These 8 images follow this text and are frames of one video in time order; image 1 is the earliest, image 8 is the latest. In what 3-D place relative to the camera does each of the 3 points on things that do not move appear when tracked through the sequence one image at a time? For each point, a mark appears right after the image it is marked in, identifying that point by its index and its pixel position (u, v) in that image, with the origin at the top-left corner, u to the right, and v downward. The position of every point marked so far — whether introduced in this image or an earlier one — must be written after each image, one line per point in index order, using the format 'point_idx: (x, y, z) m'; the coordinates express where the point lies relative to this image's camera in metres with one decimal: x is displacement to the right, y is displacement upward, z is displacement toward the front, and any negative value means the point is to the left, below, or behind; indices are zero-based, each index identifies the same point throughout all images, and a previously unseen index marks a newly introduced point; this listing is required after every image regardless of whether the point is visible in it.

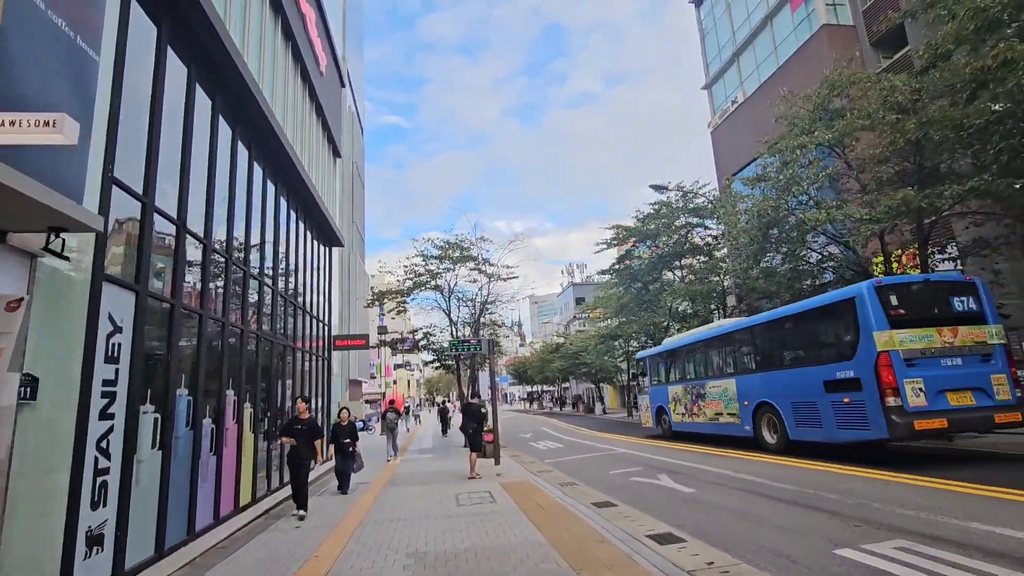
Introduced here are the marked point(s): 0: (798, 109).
0: (+8.7, +5.5, +15.6) m
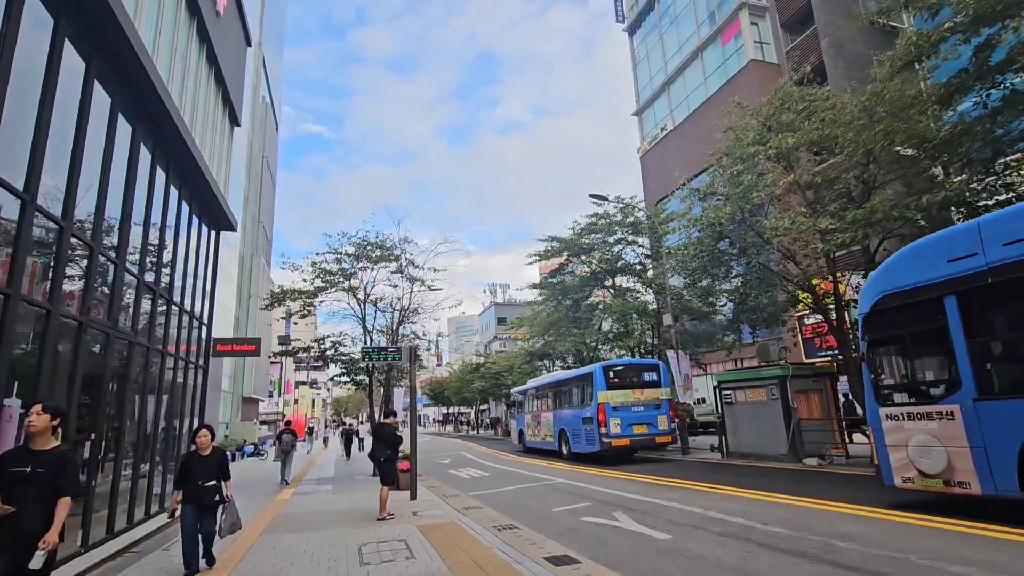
0: (+6.9, +5.0, +15.2) m
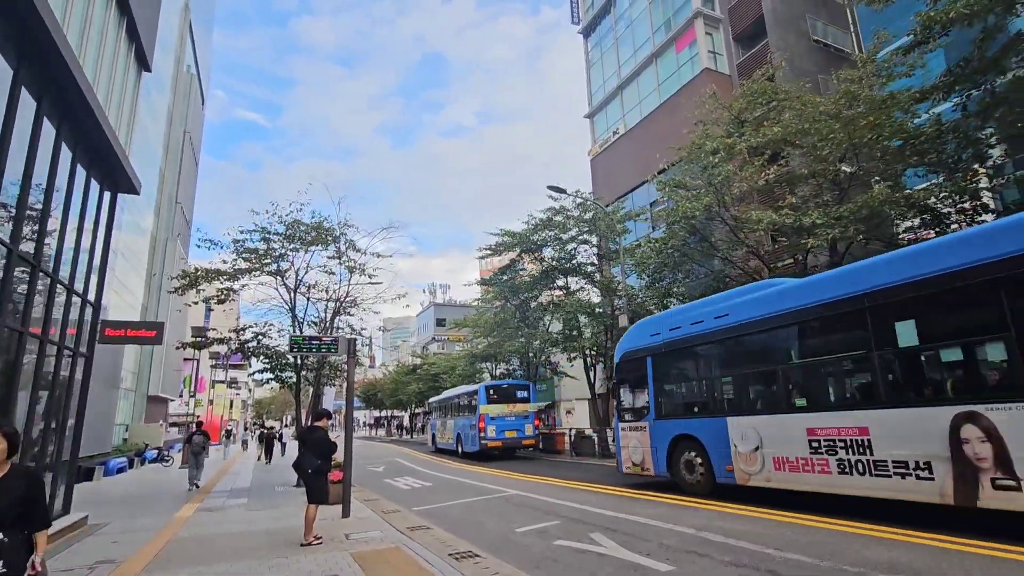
0: (+5.8, +5.0, +14.6) m
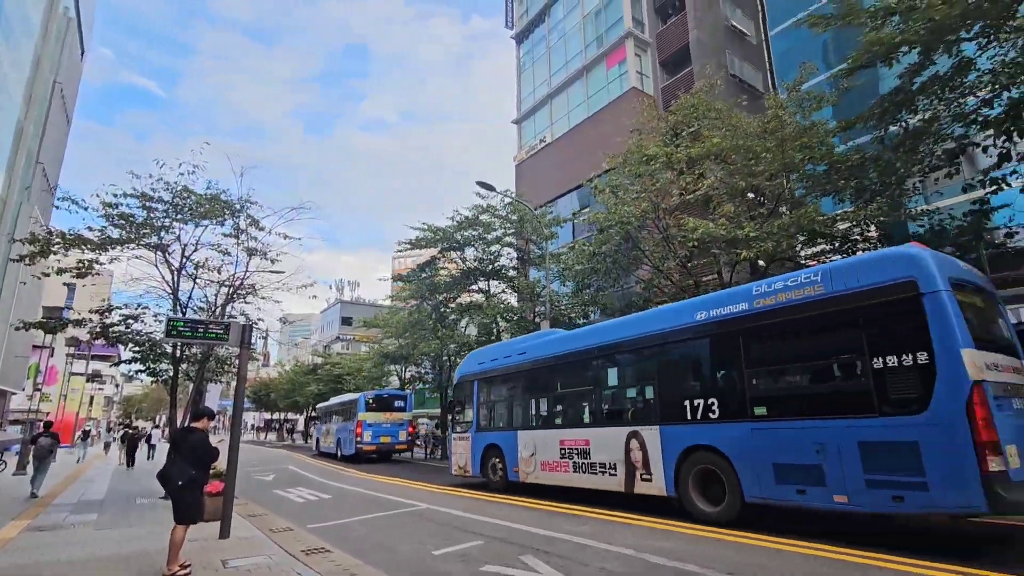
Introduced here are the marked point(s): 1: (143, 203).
0: (+4.0, +4.7, +14.7) m
1: (-9.3, +2.1, +13.0) m
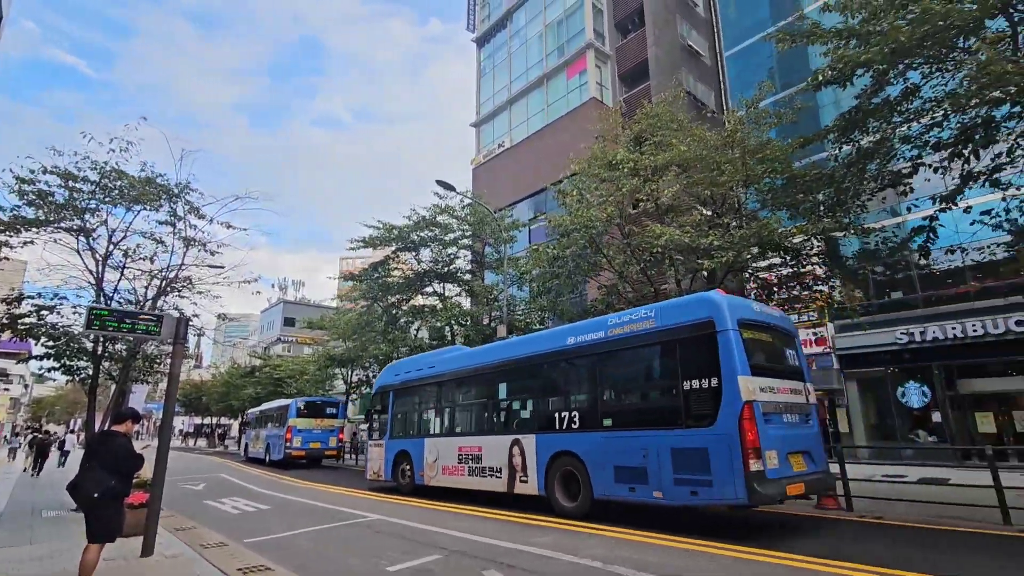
0: (+3.0, +4.5, +14.7) m
1: (-10.1, +2.4, +11.7) m
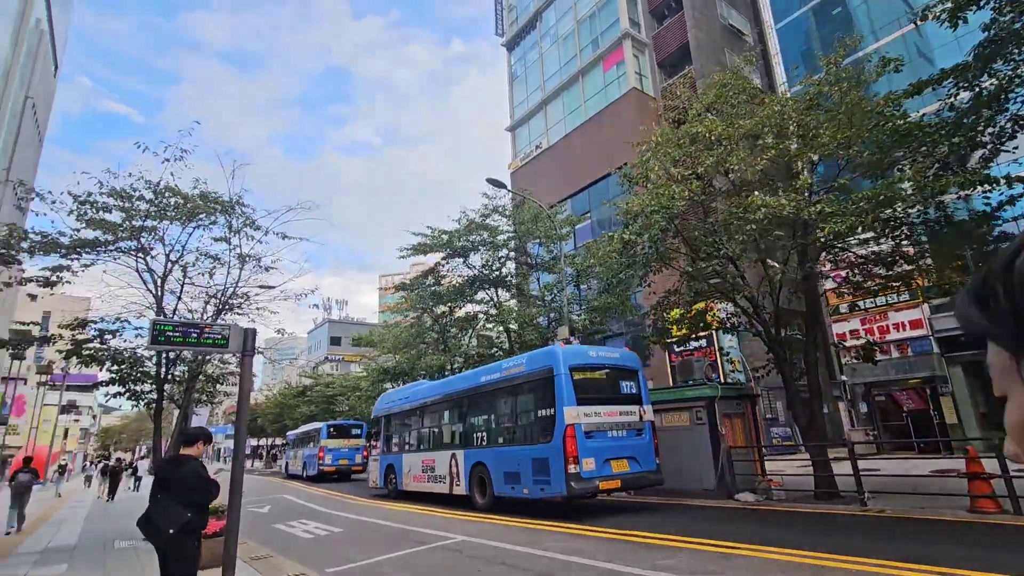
0: (+4.5, +4.8, +13.6) m
1: (-8.7, +1.9, +11.5) m
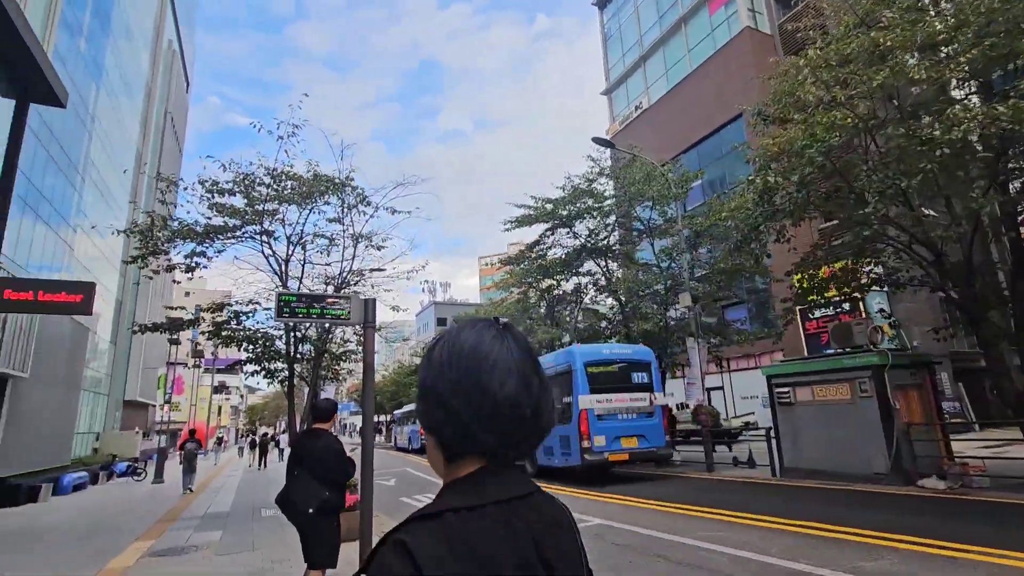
0: (+7.0, +5.8, +11.4) m
1: (-6.2, +2.3, +11.9) m
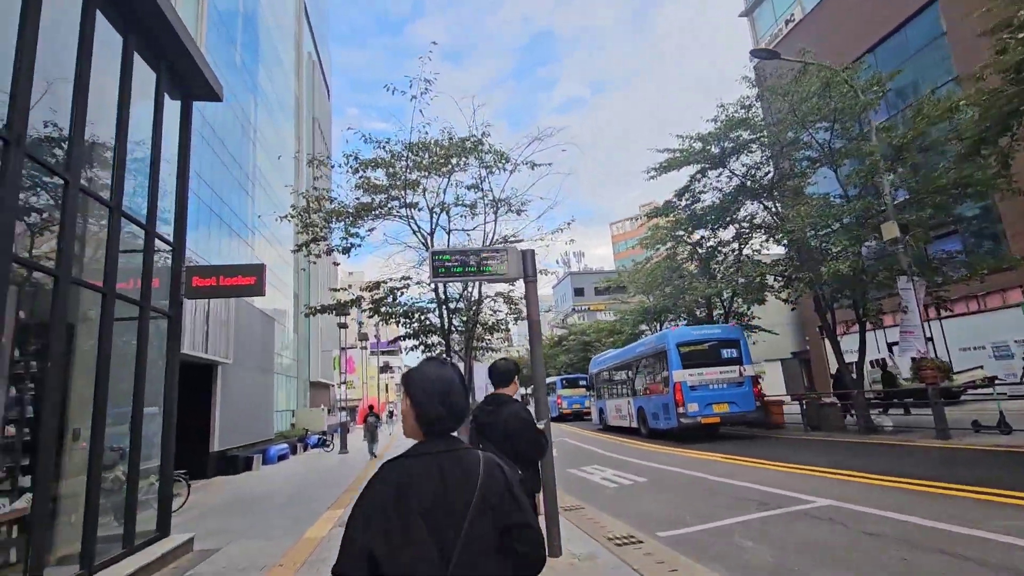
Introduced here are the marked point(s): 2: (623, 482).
0: (+9.3, +7.5, +7.9) m
1: (-2.9, +2.8, +11.9) m
2: (+2.1, -3.8, +10.1) m
